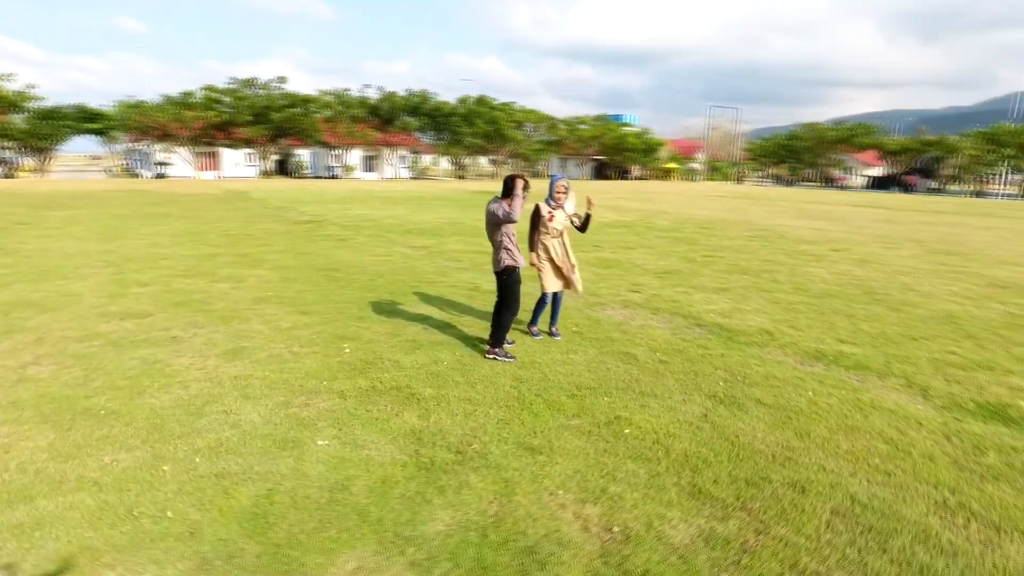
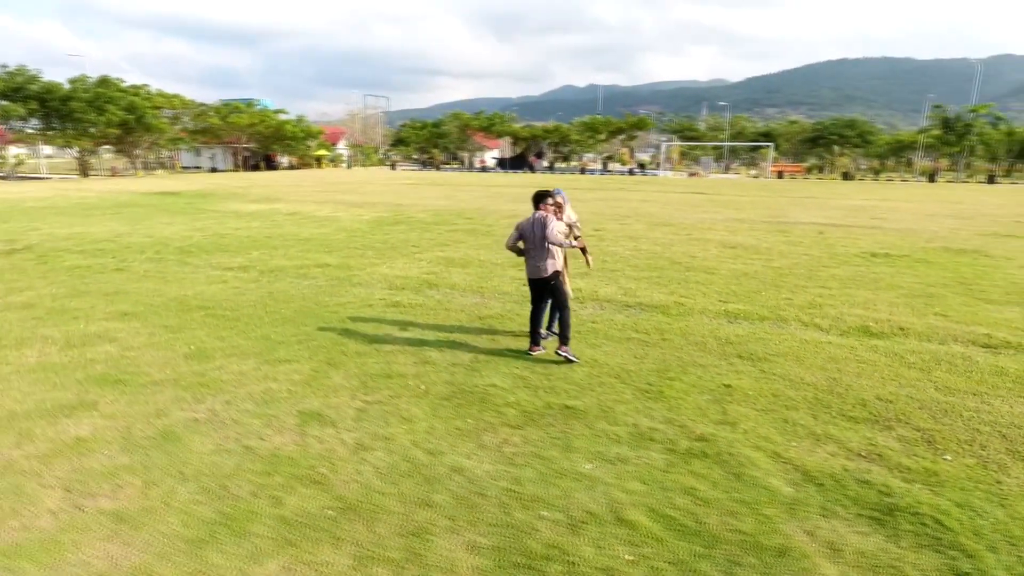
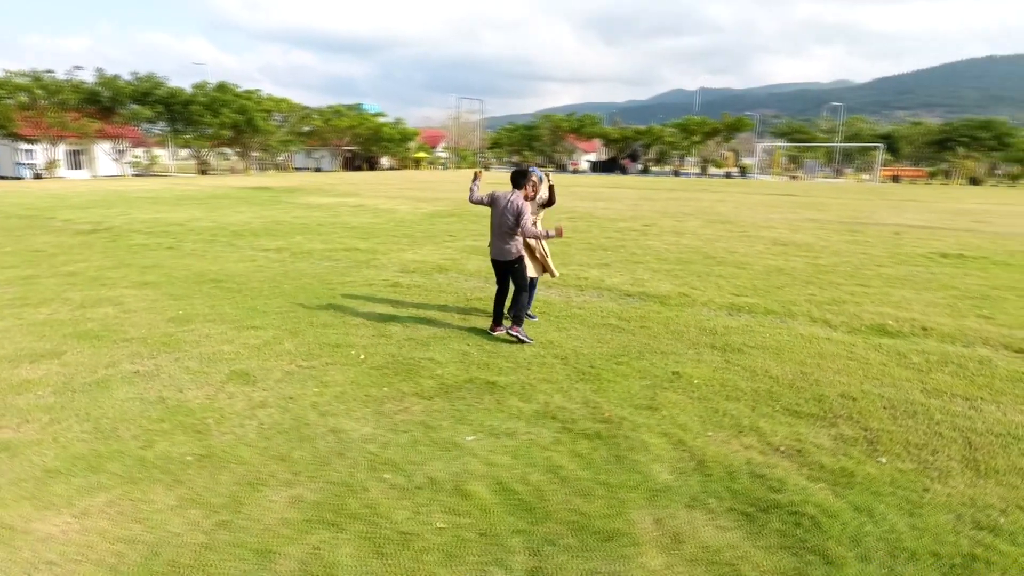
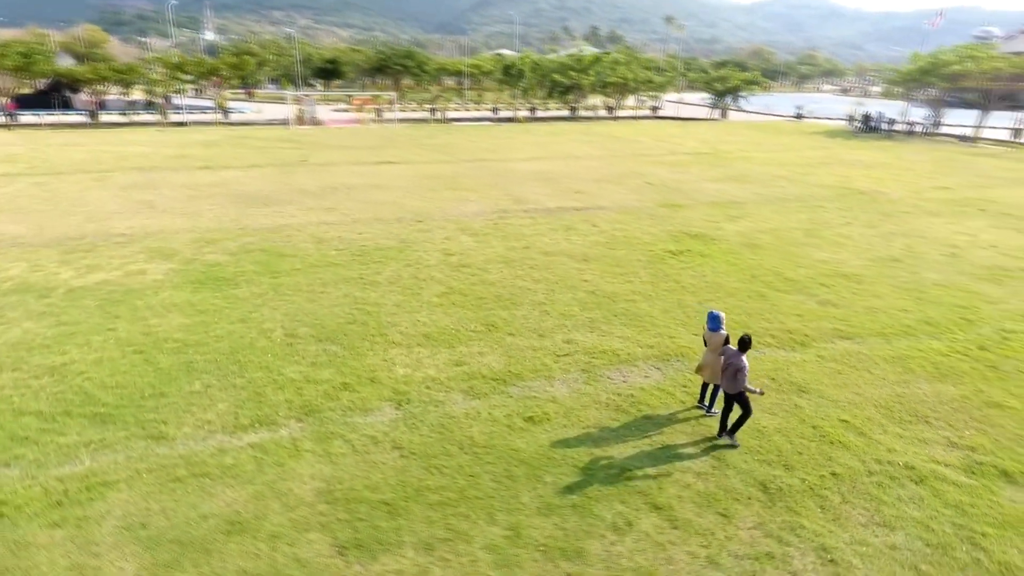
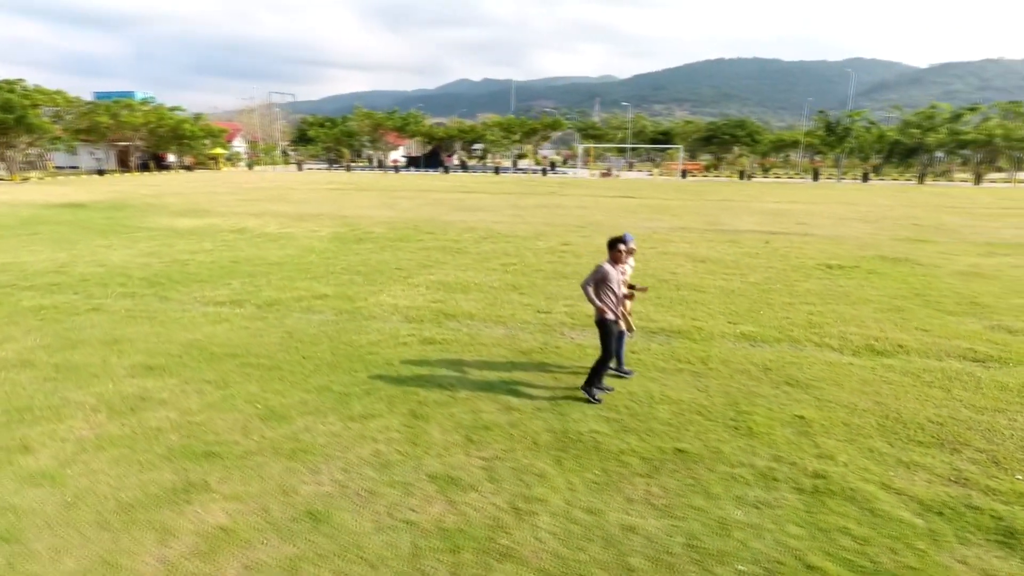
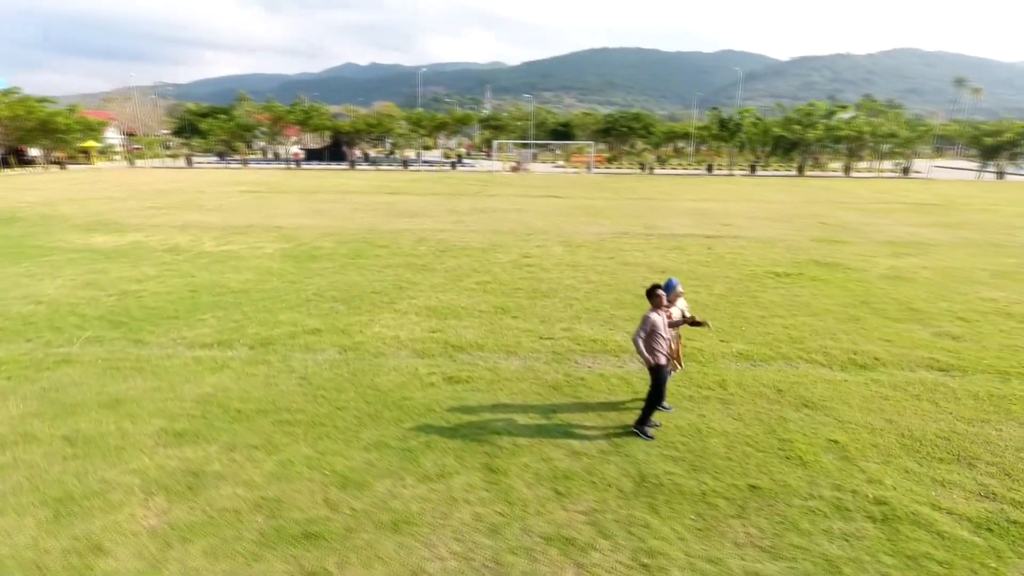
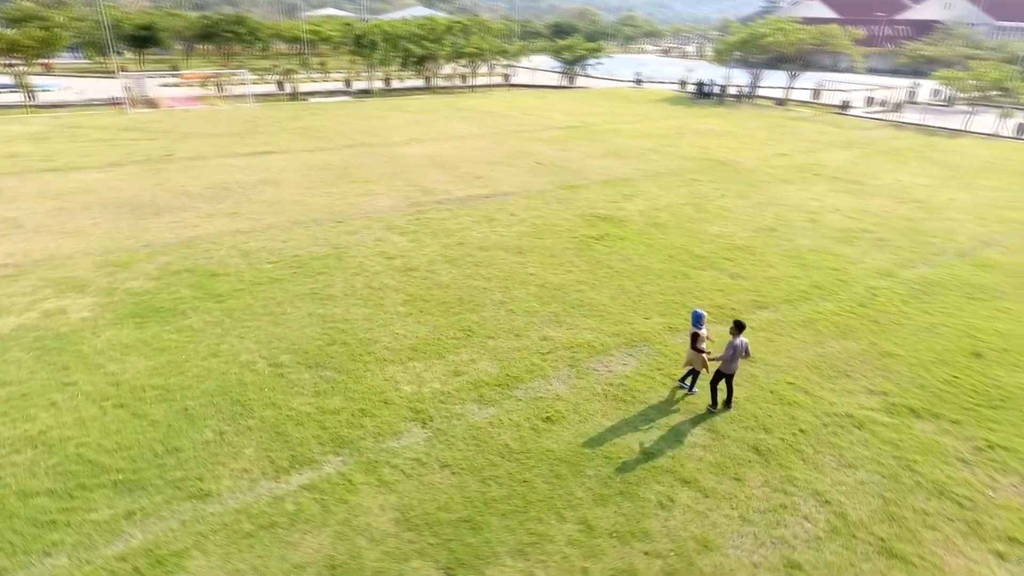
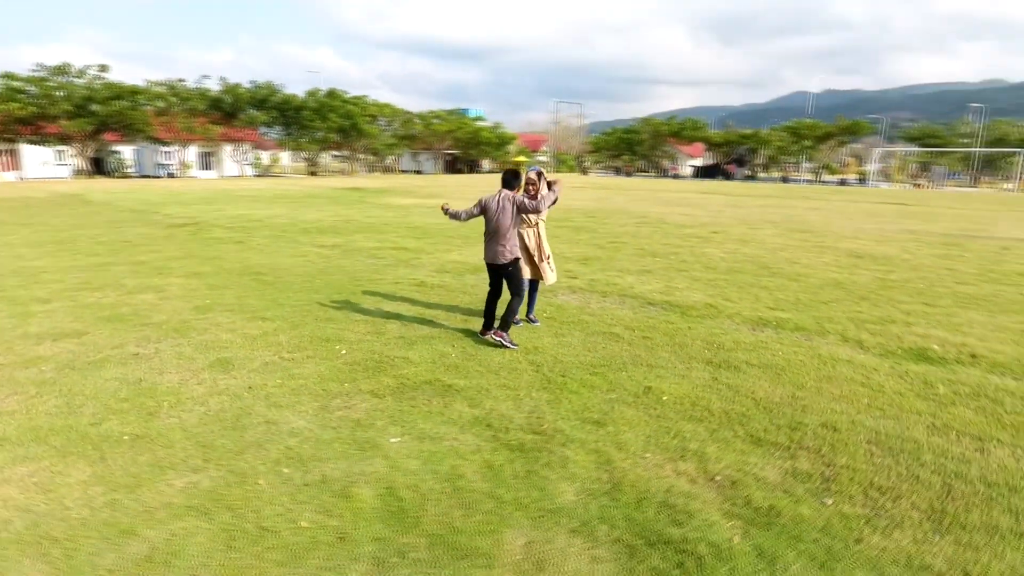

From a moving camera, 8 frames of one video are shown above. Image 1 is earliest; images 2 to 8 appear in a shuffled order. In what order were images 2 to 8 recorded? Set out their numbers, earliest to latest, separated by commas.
8, 3, 2, 5, 6, 4, 7
